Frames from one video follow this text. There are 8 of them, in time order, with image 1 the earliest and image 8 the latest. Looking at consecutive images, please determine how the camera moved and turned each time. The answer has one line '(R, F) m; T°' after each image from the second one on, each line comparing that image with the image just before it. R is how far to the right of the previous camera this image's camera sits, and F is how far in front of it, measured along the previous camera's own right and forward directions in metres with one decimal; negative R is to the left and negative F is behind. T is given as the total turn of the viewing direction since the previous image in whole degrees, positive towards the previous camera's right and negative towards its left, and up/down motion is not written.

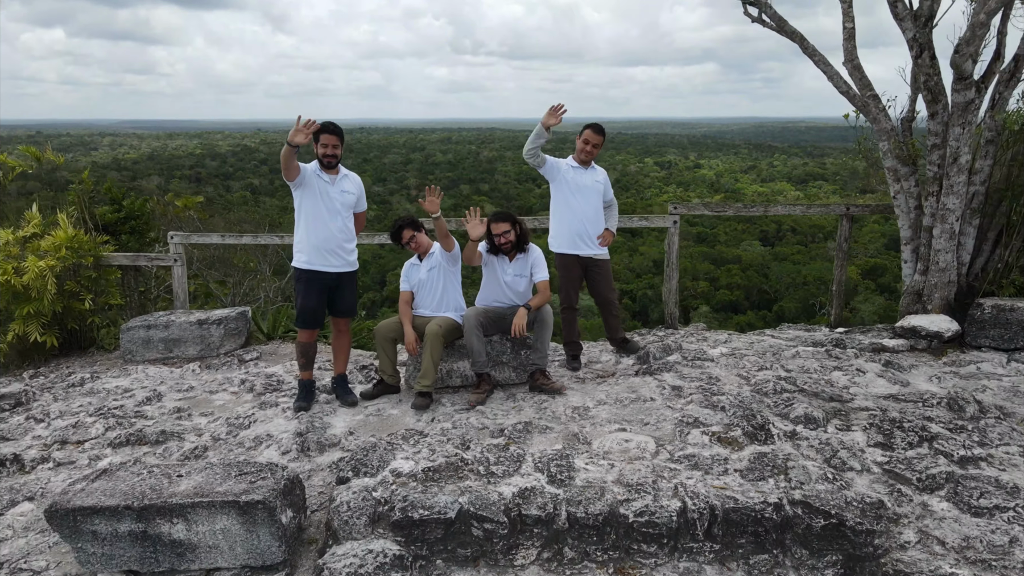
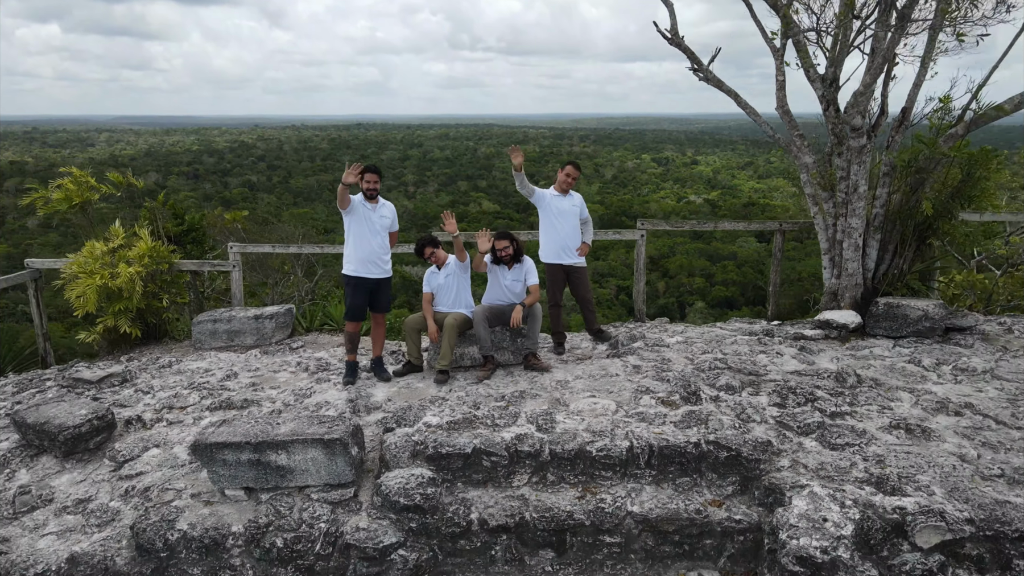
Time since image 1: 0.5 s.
(0.0, -0.6) m; 0°
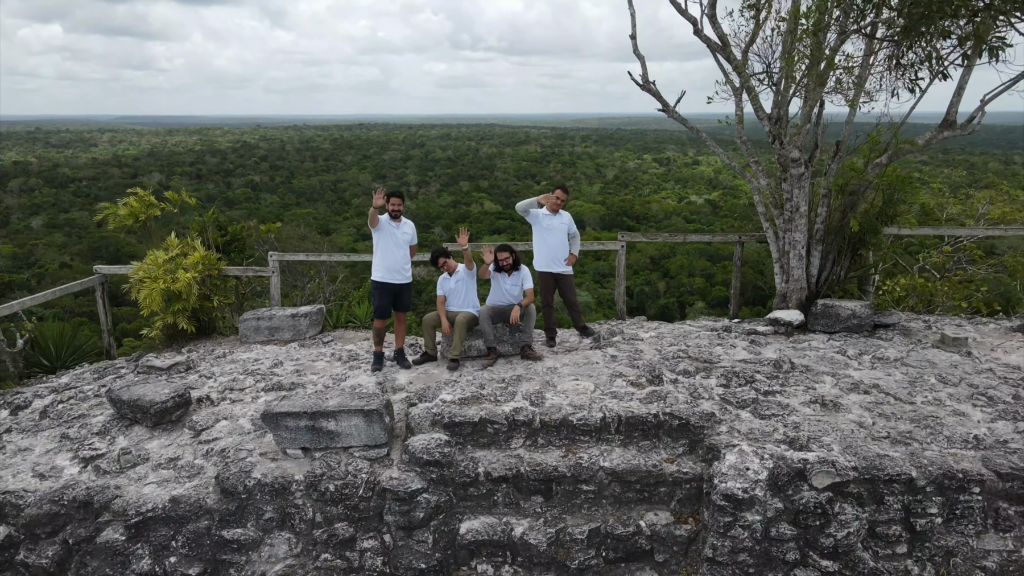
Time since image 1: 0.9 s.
(0.0, -0.5) m; 0°
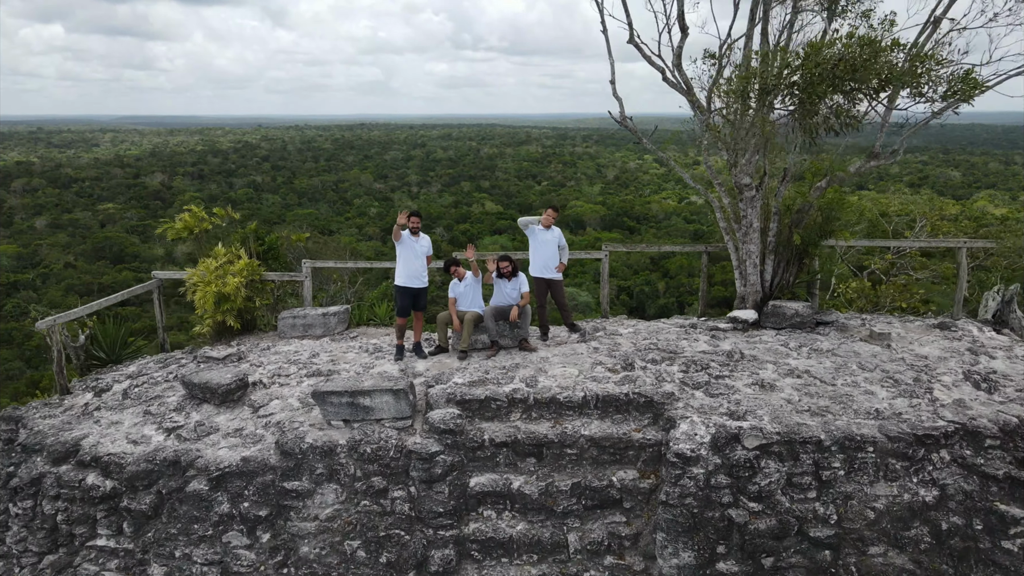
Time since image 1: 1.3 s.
(0.0, -0.6) m; 0°
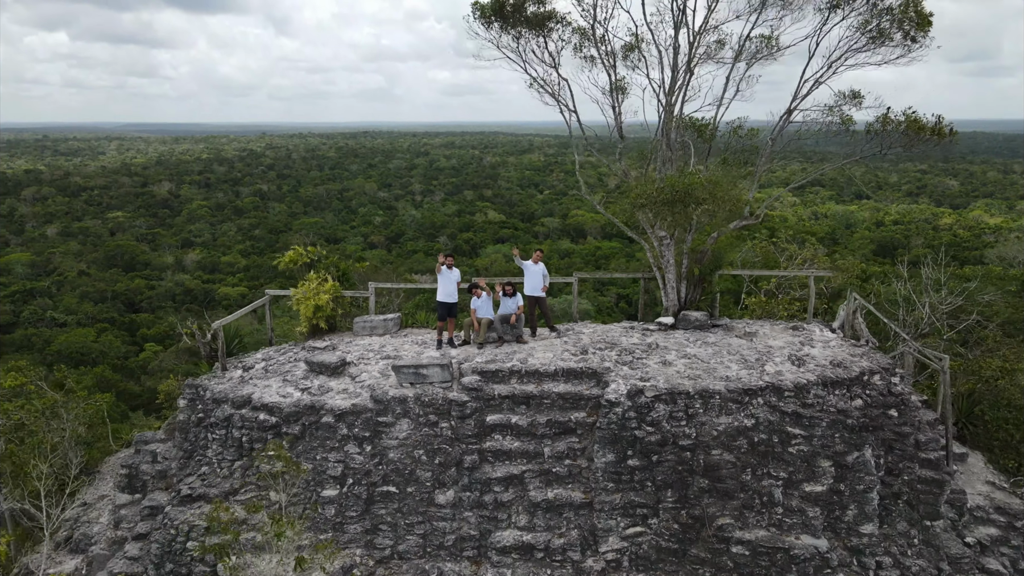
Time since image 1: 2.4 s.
(0.0, -2.0) m; 0°
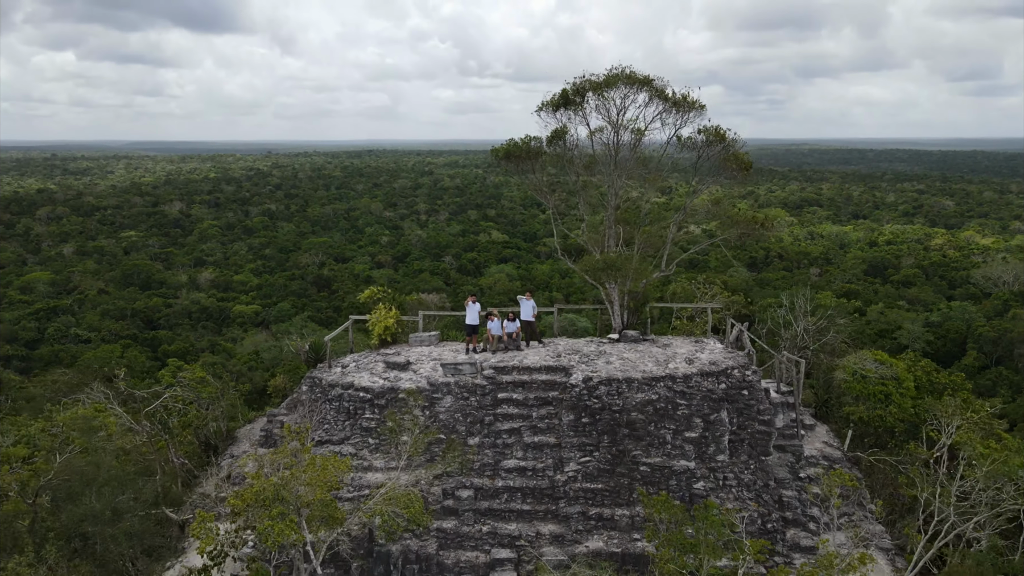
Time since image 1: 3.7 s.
(0.0, -3.1) m; 0°
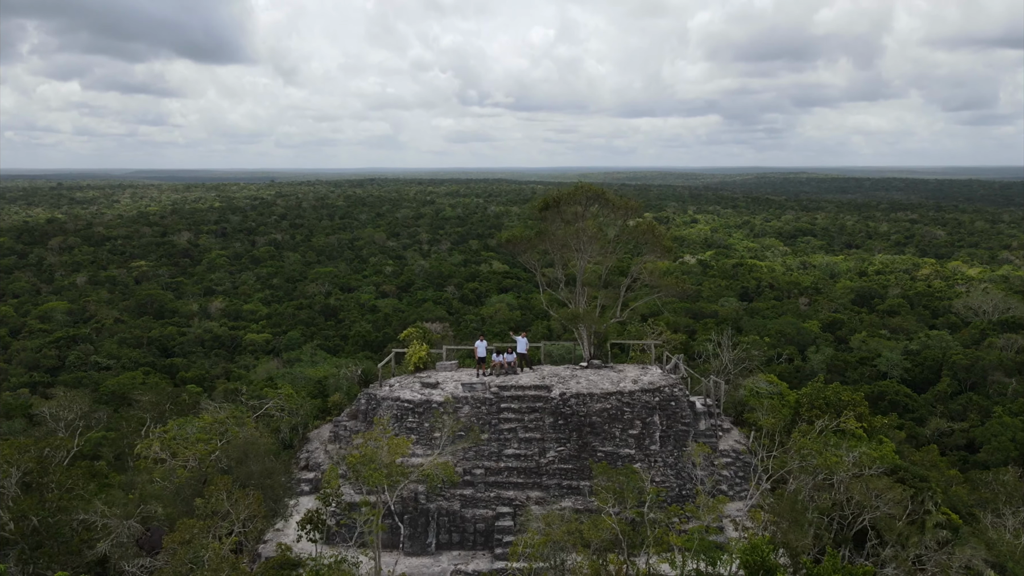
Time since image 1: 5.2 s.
(0.0, -3.5) m; 0°
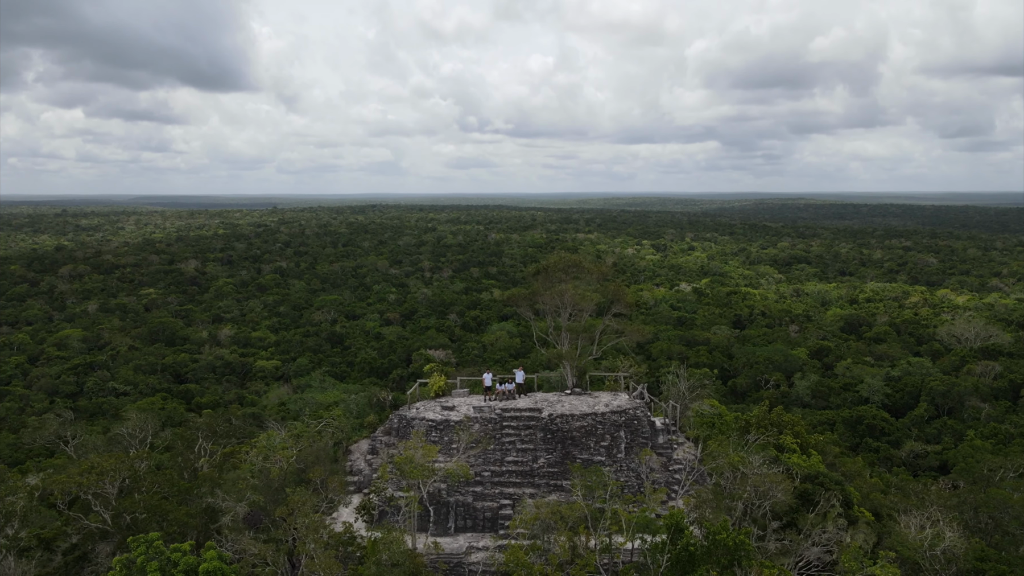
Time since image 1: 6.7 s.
(0.0, -3.5) m; 0°
